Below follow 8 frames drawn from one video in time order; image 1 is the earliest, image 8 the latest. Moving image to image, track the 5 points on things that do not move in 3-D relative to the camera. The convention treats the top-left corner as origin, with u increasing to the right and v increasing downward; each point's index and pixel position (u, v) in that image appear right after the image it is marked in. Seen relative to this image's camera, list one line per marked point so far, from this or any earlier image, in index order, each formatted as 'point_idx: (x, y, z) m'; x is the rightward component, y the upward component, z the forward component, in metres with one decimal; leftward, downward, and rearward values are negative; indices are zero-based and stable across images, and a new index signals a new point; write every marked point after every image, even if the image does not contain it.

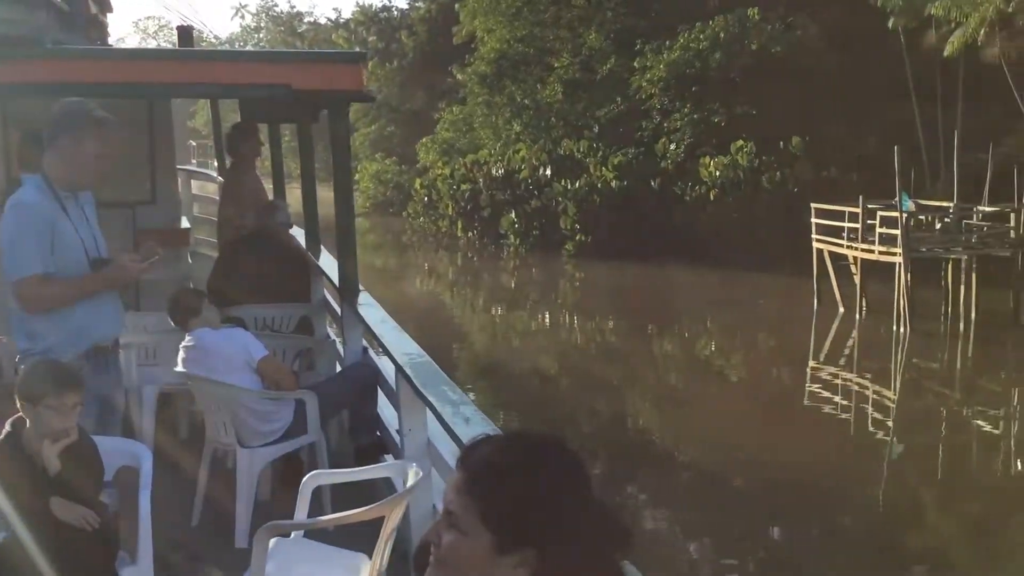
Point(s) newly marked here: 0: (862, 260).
0: (+5.2, +0.4, +16.7) m
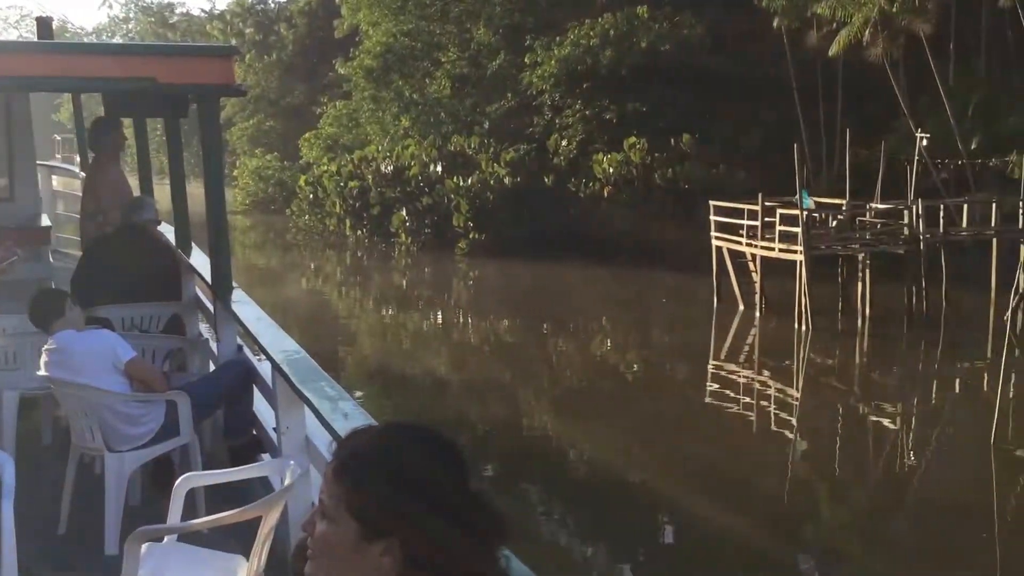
0: (+3.7, +0.5, +16.8) m
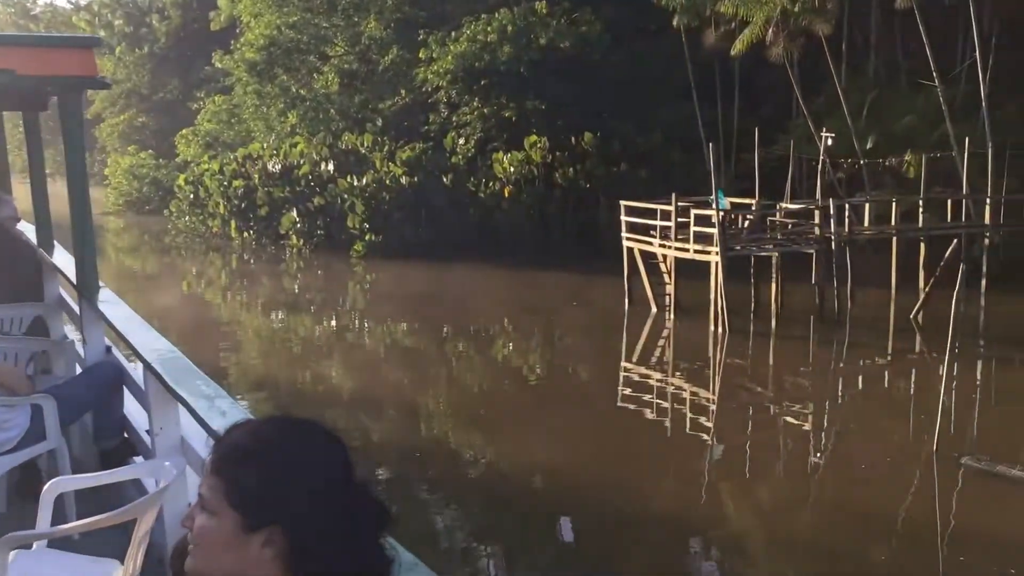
0: (+2.4, +0.4, +16.4) m
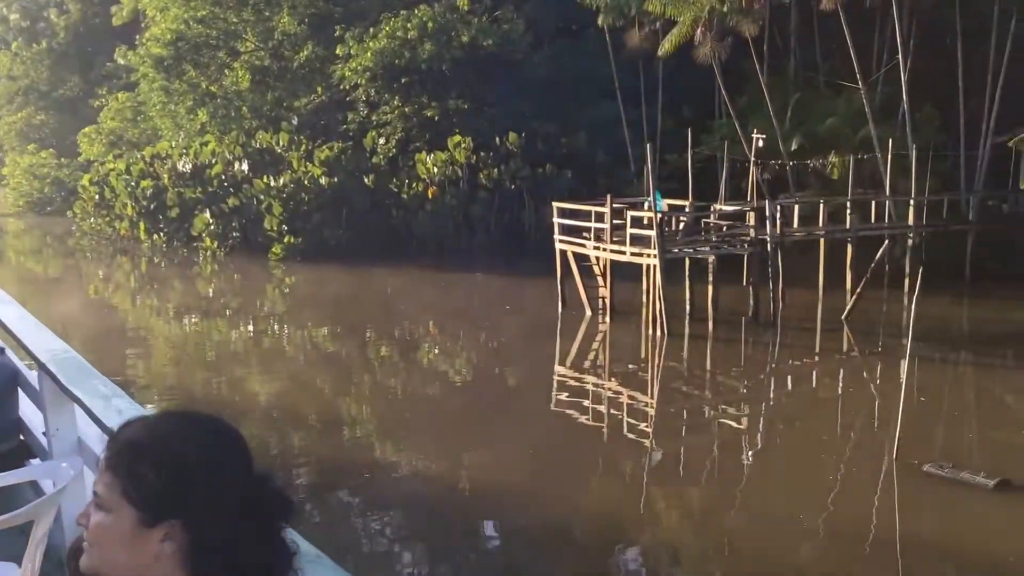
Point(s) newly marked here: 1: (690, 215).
0: (+1.4, +0.4, +16.1) m
1: (+2.5, +1.0, +15.9) m
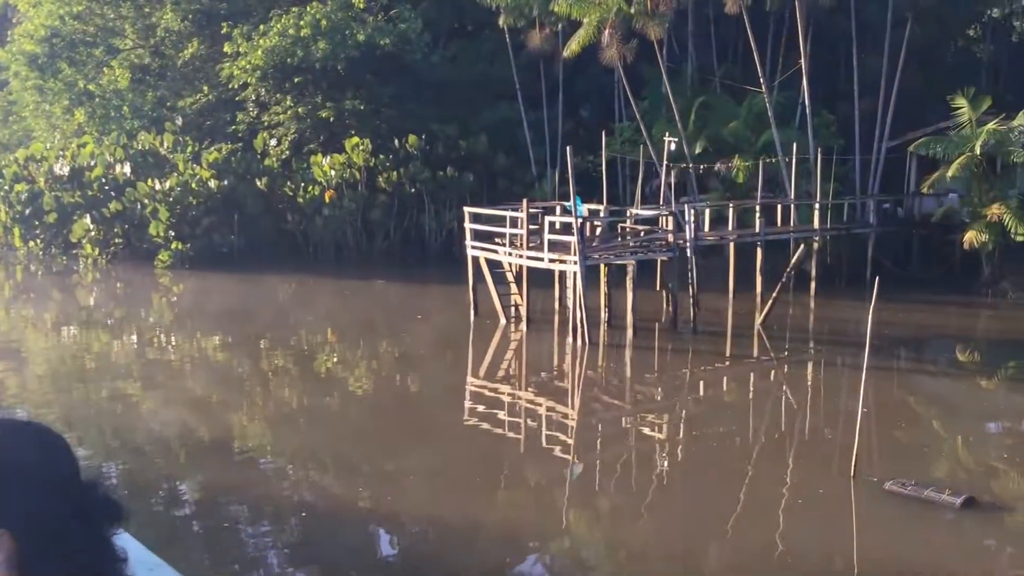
0: (+0.2, +0.3, +15.6) m
1: (+1.3, +0.9, +15.5) m
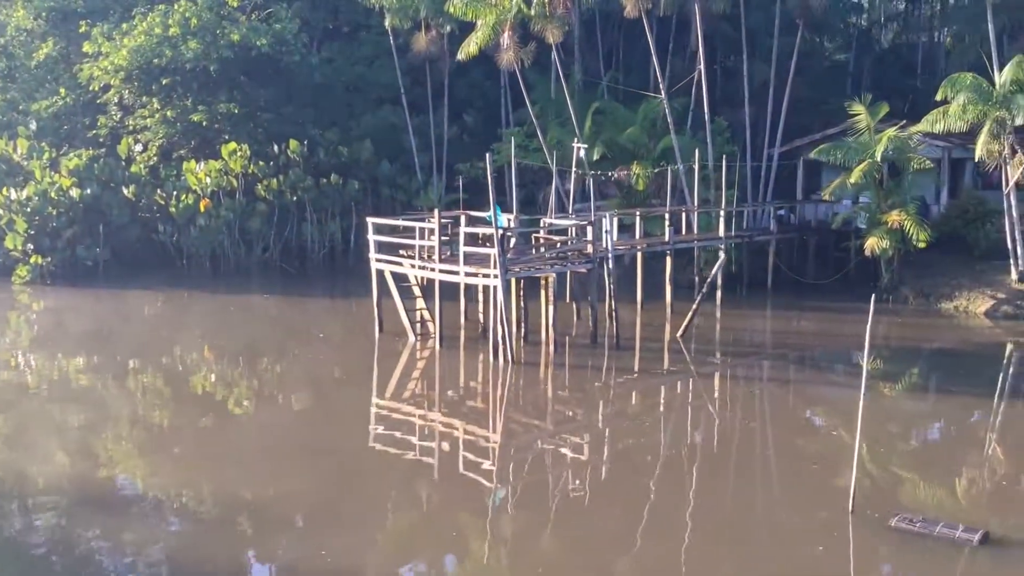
0: (-1.0, +0.1, +14.7) m
1: (+0.1, +0.8, +14.7) m
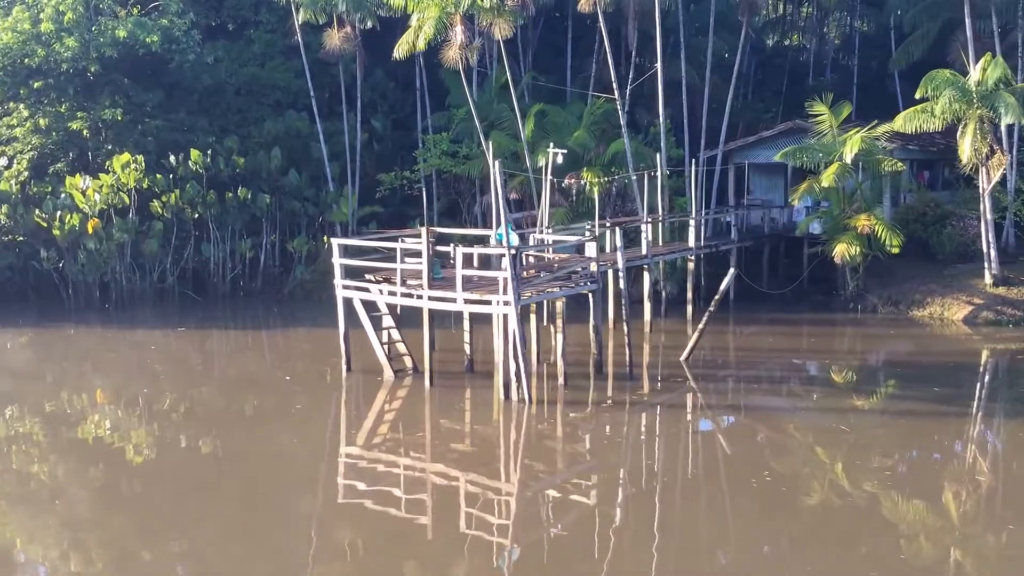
0: (-1.1, -0.3, +12.7) m
1: (0.0, +0.5, +12.9) m
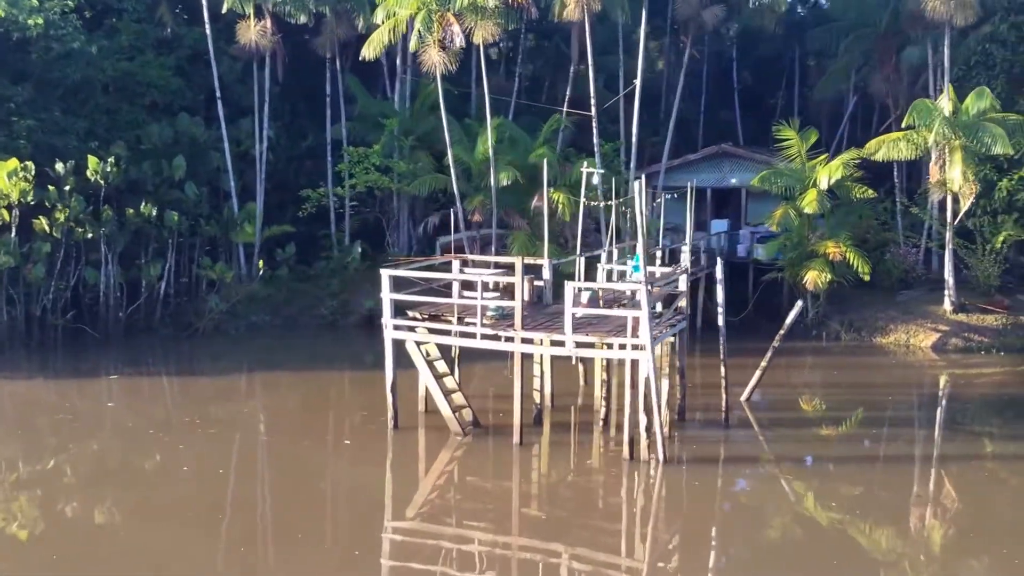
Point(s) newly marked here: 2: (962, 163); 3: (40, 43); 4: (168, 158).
0: (-0.1, -0.7, +10.9) m
1: (+0.9, +0.1, +11.4) m
2: (+6.5, +1.8, +16.2) m
3: (-7.2, +3.8, +17.0) m
4: (-5.7, +2.1, +18.5) m
